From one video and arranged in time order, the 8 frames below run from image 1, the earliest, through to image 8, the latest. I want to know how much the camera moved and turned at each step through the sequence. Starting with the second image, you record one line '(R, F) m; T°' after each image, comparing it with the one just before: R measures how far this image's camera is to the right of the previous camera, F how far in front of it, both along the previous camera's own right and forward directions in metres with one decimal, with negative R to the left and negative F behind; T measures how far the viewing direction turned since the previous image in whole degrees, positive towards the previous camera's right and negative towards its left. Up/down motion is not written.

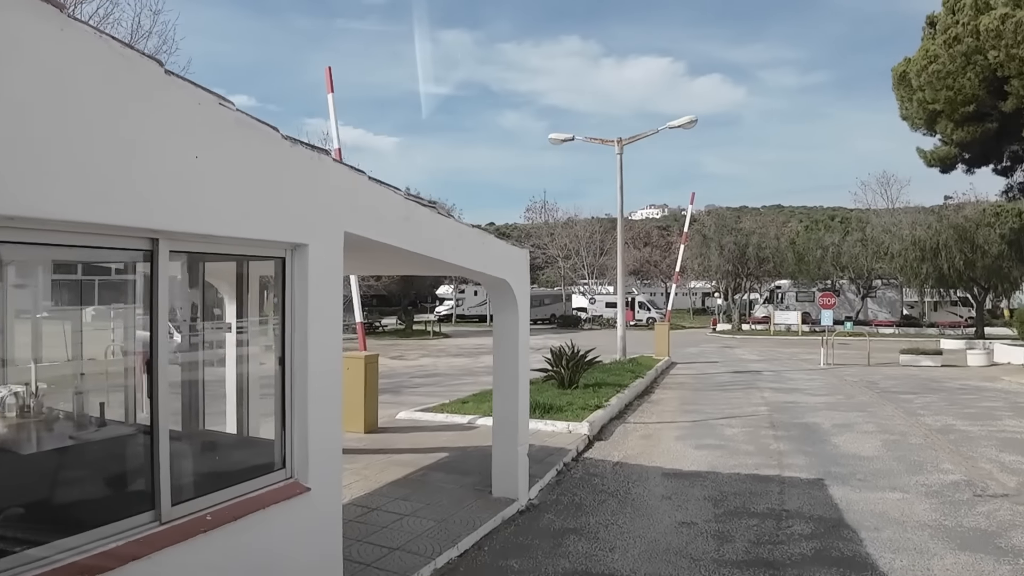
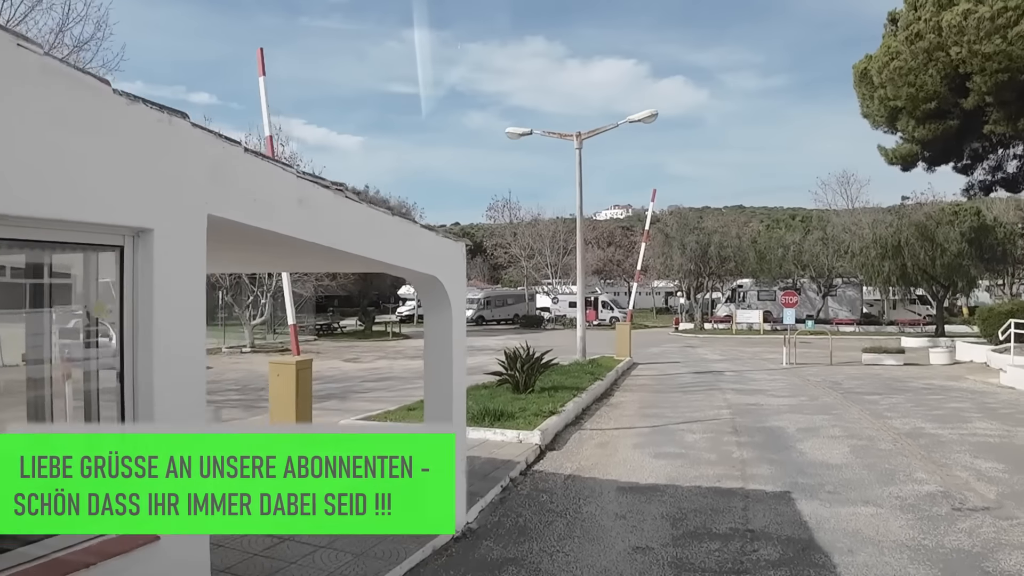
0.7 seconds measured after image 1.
(+0.2, +0.7) m; +2°
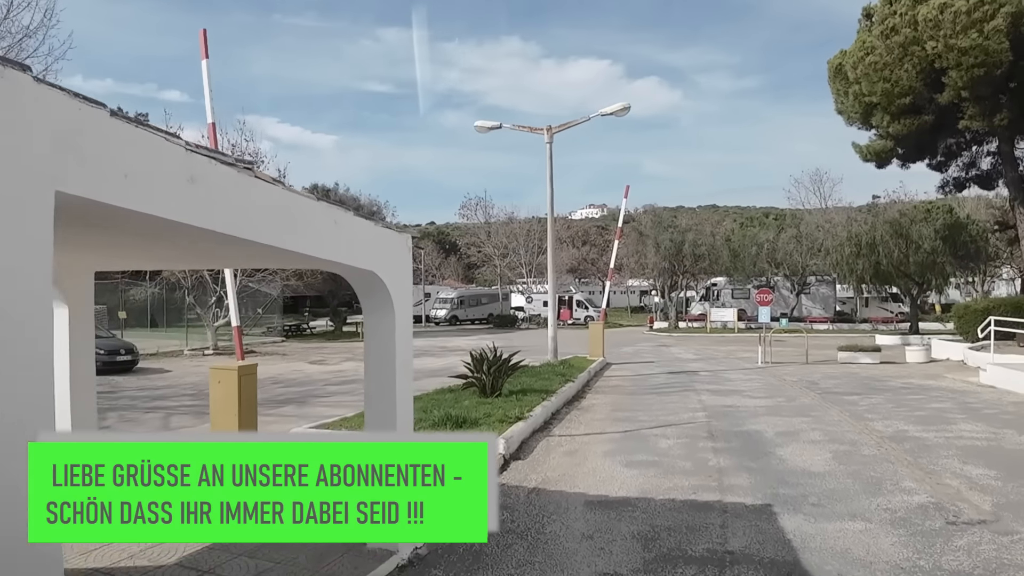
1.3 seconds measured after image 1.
(+0.2, +0.6) m; +2°
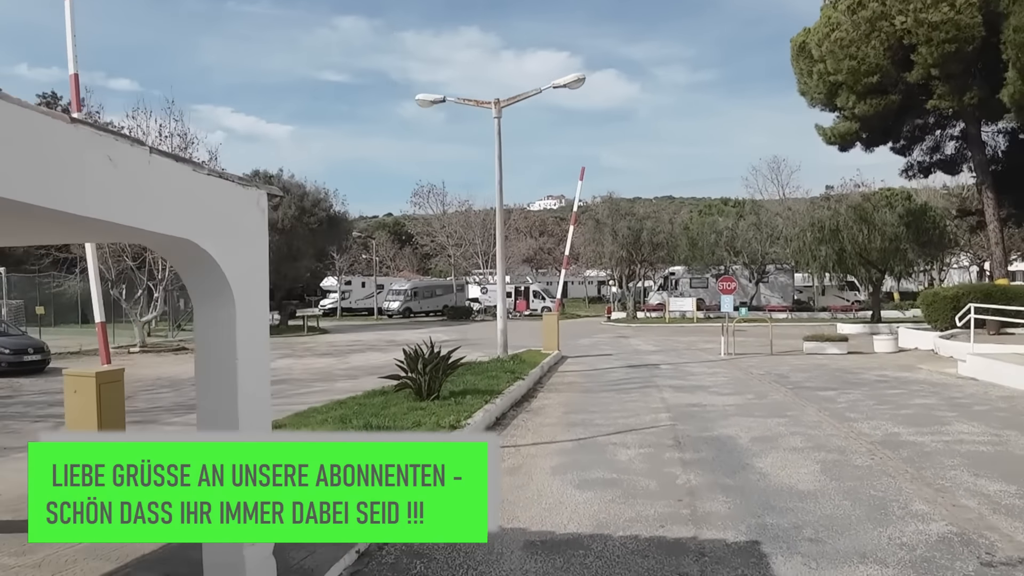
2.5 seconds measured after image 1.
(+0.3, +1.5) m; +3°
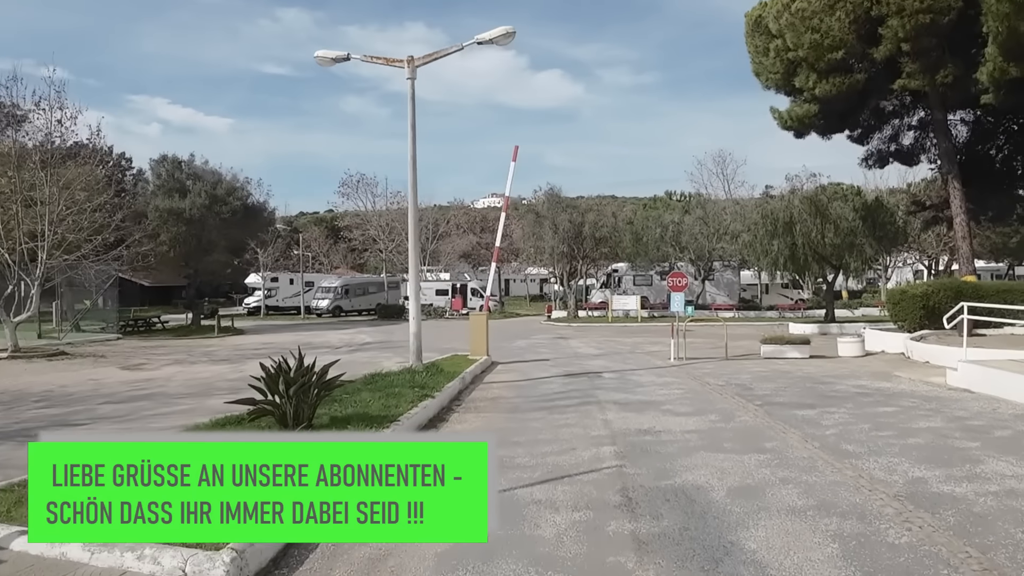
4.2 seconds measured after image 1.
(+0.5, +2.6) m; +4°
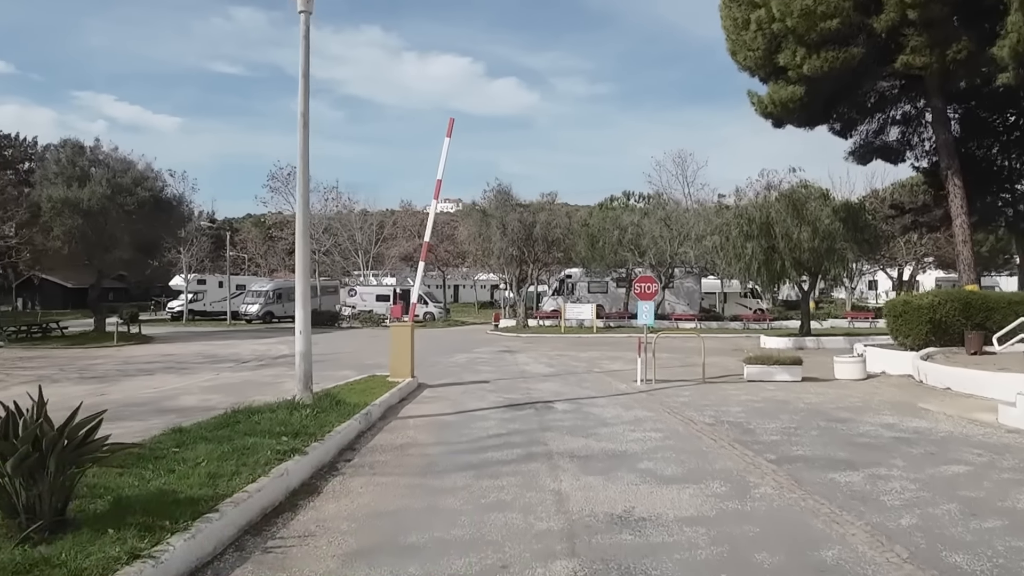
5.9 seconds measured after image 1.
(+0.4, +3.3) m; +3°
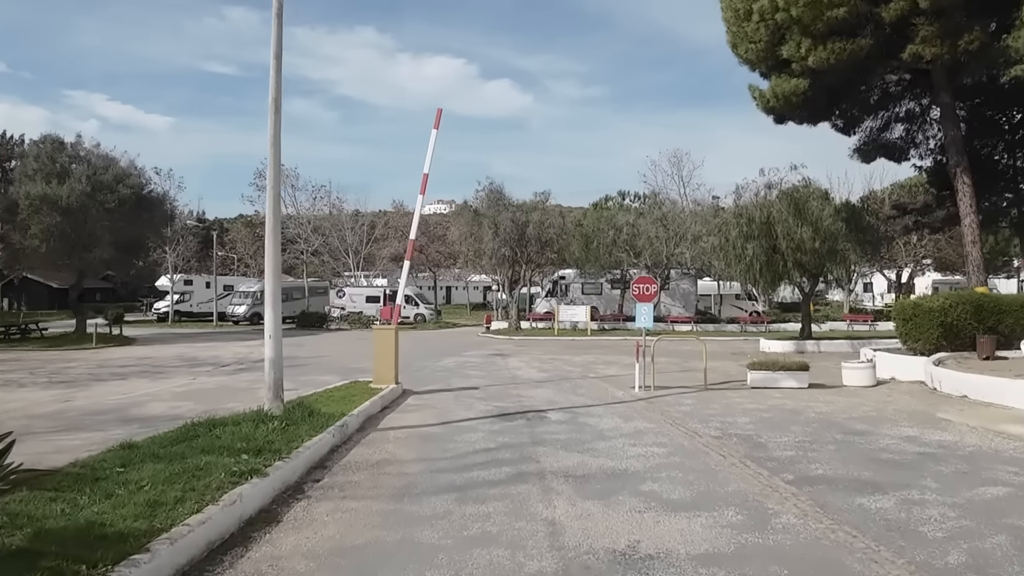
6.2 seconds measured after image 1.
(0.0, +0.8) m; 0°
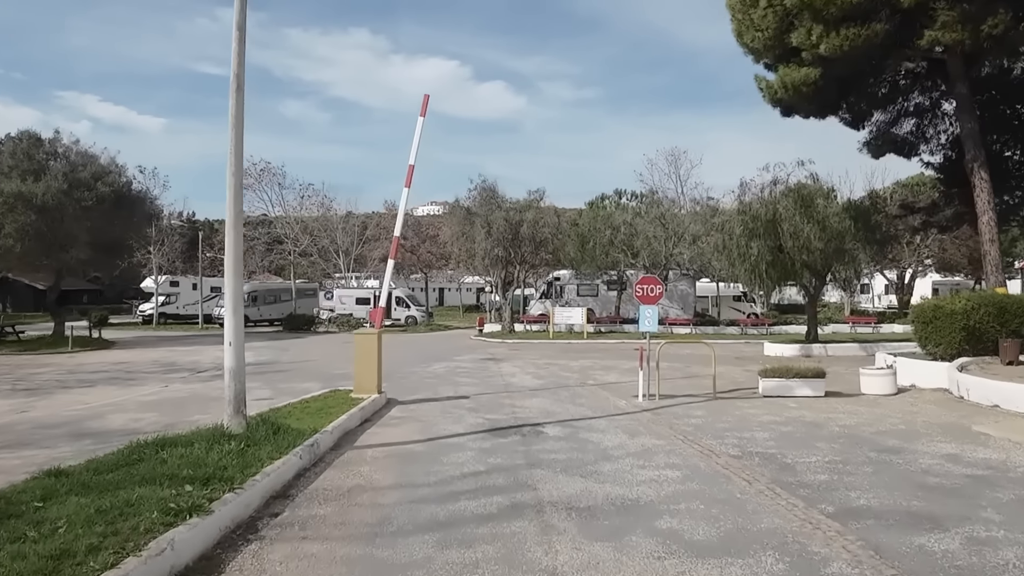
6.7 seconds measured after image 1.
(0.0, +1.0) m; 0°
